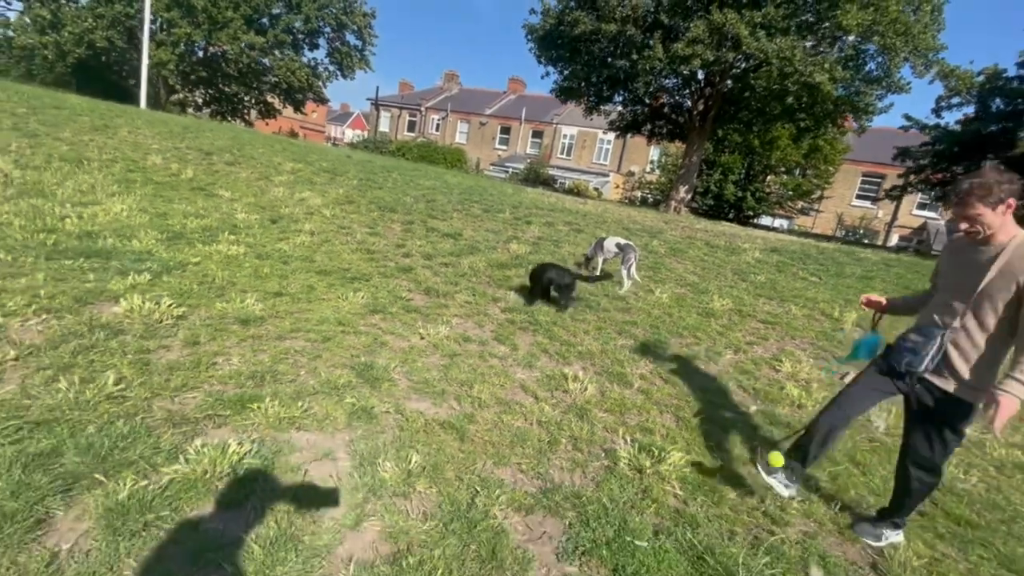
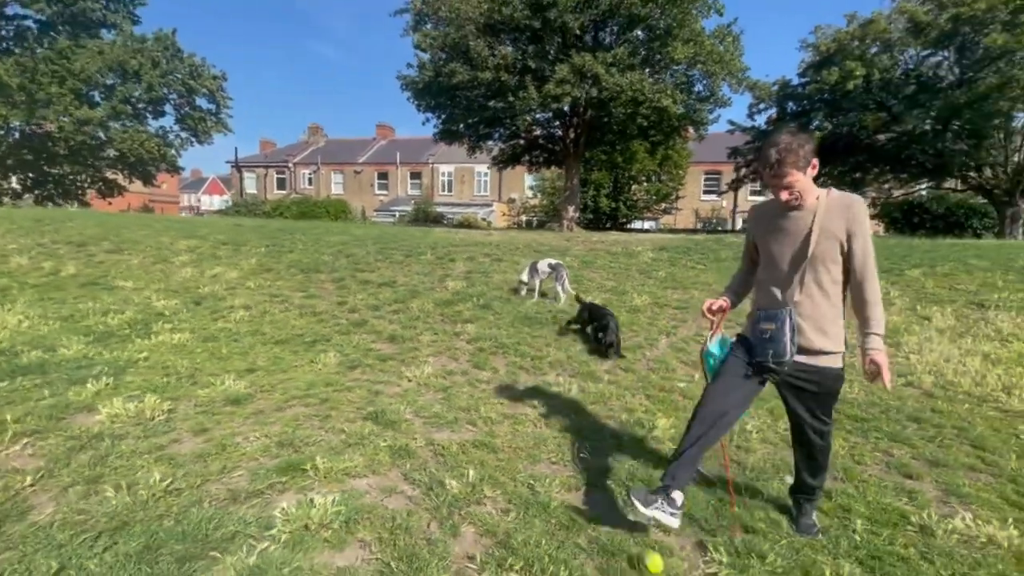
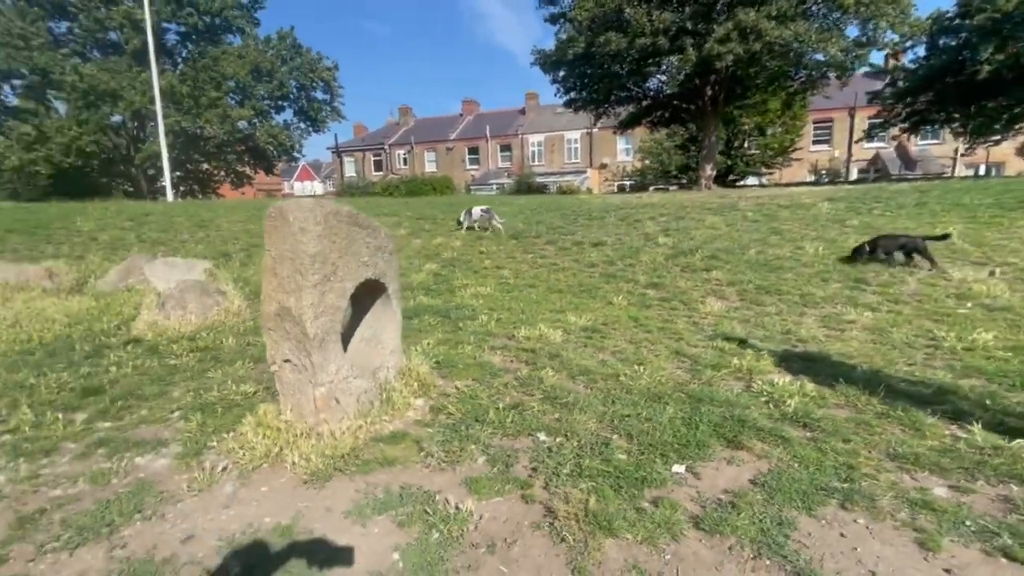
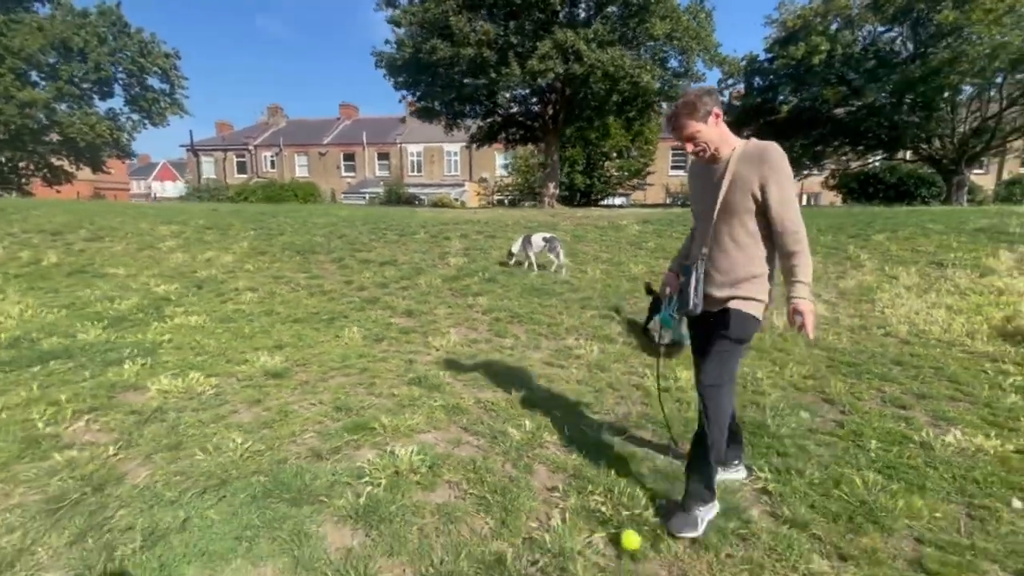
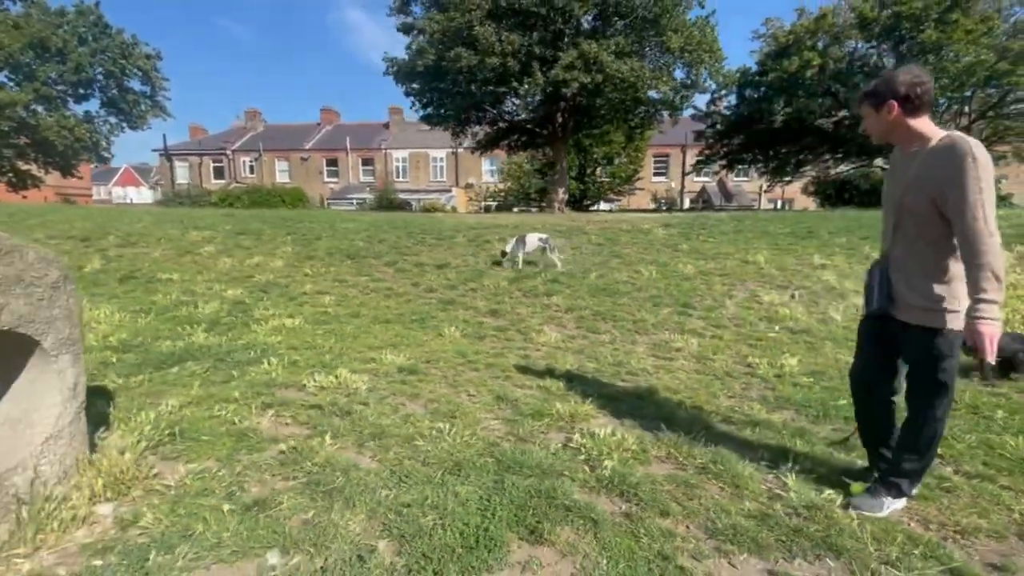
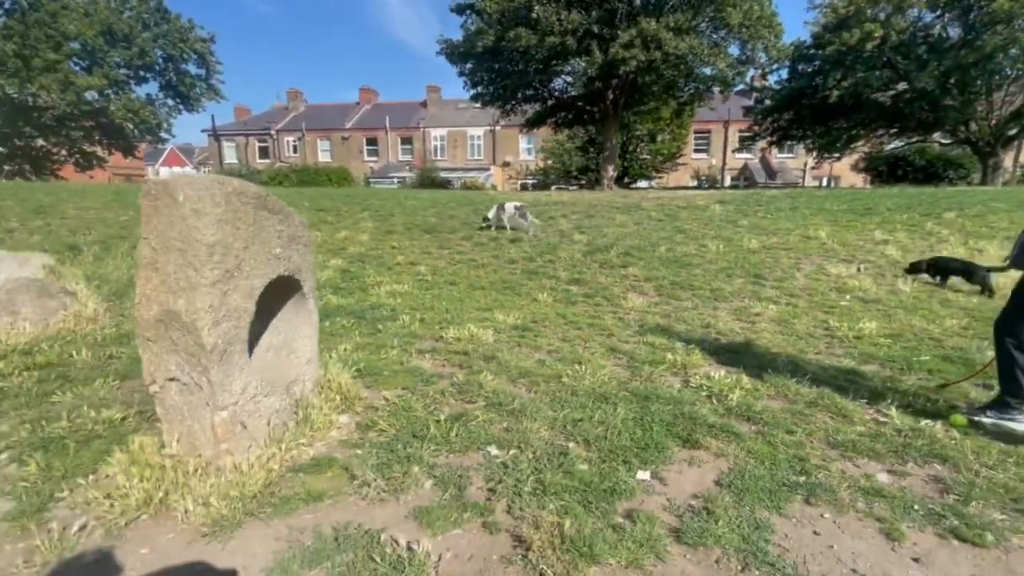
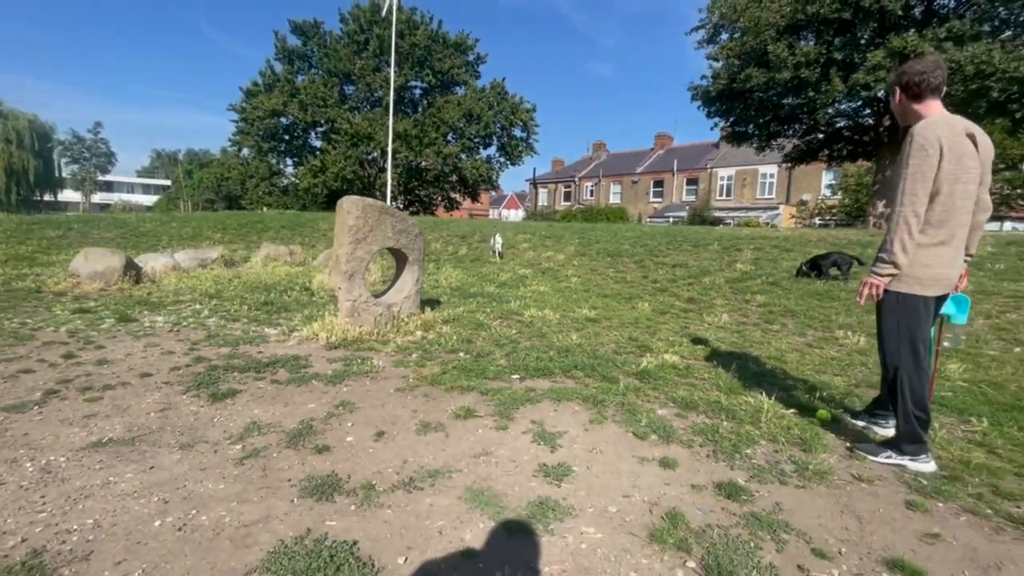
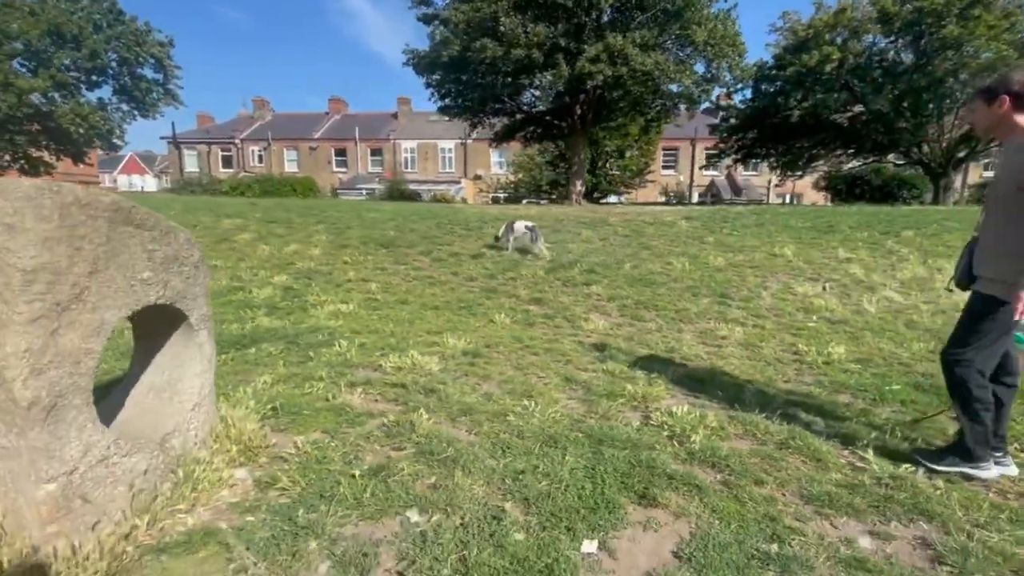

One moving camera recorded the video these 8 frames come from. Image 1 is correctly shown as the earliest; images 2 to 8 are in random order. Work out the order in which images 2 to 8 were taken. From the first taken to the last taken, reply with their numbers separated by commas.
2, 4, 5, 8, 6, 3, 7
